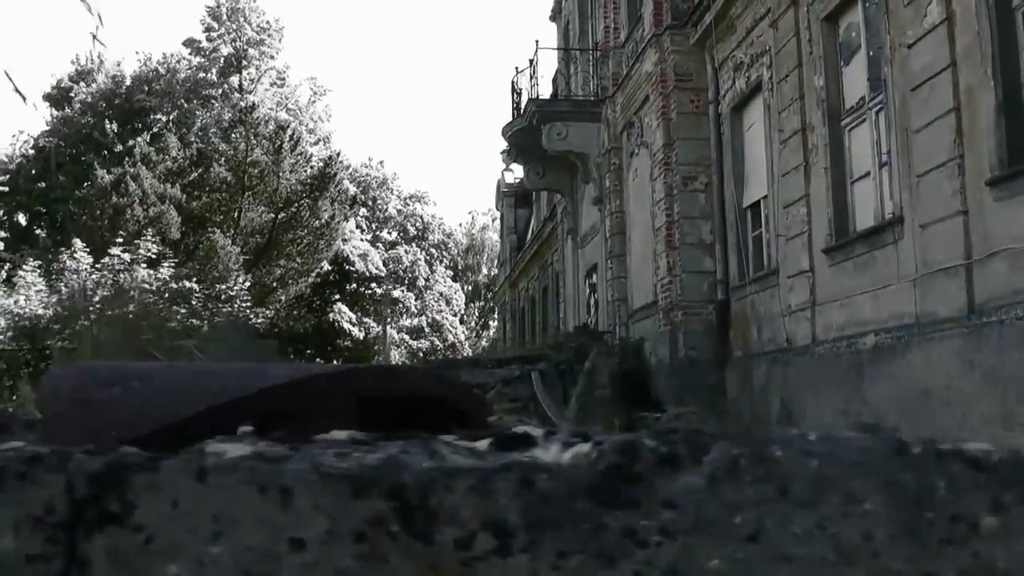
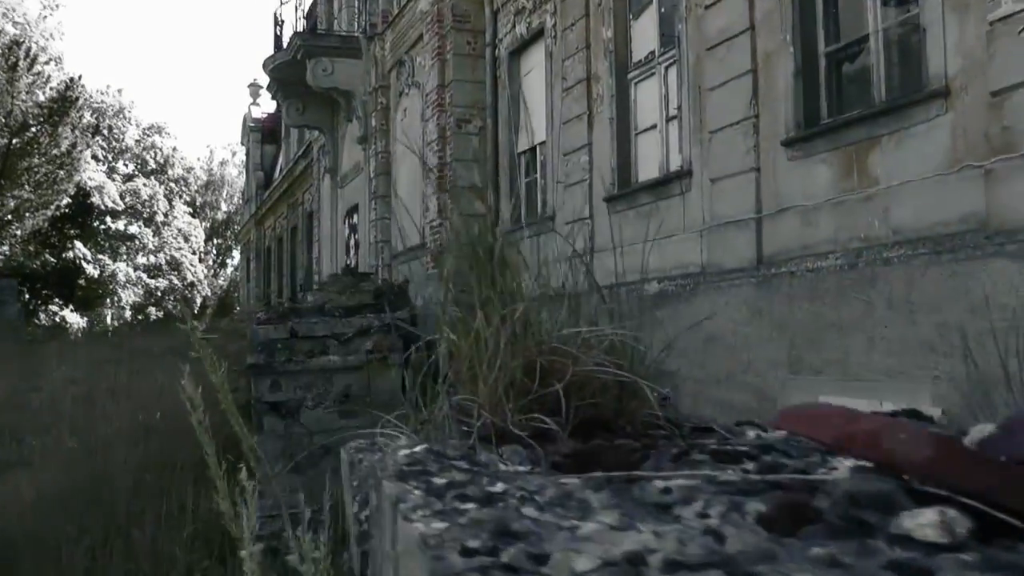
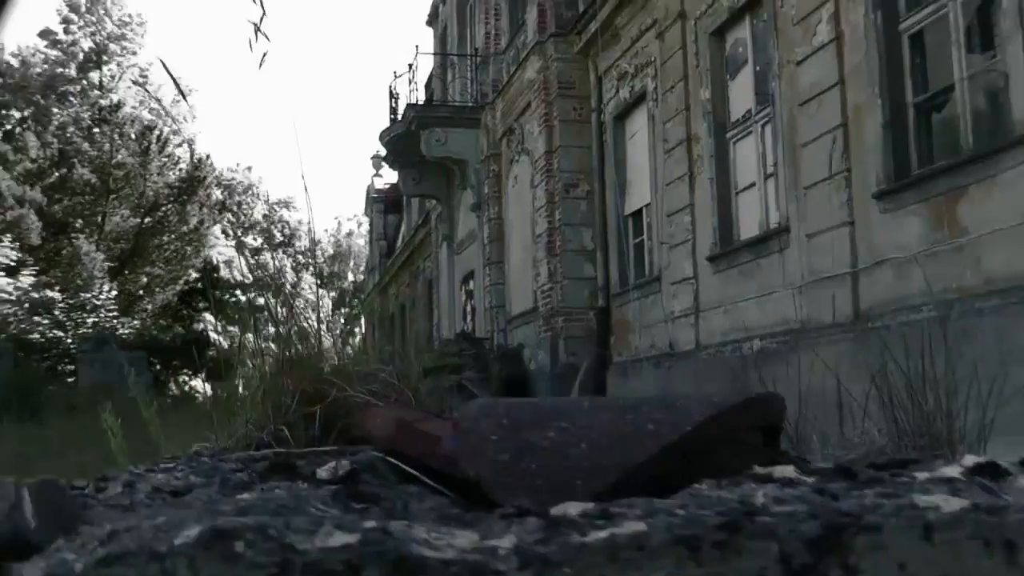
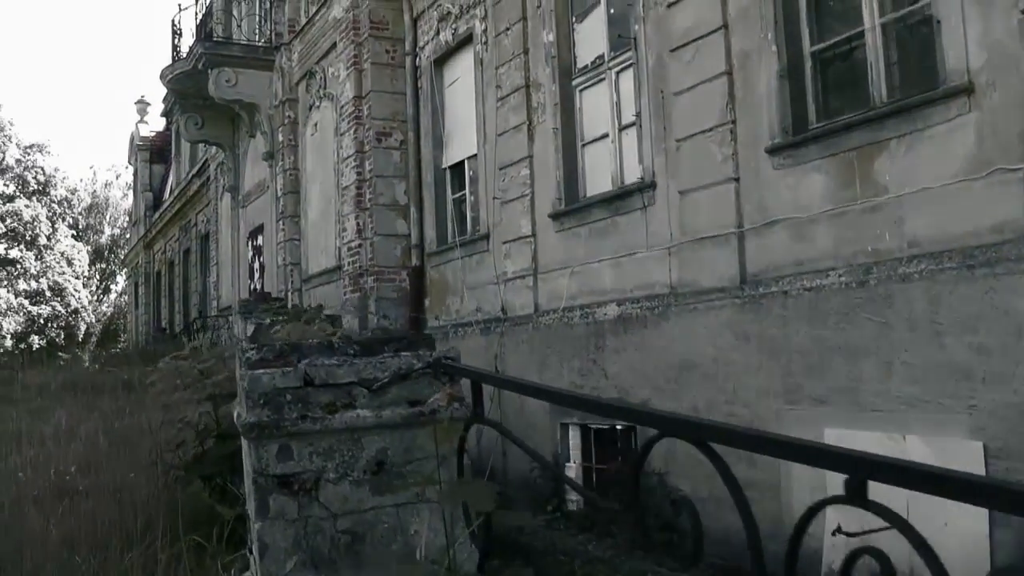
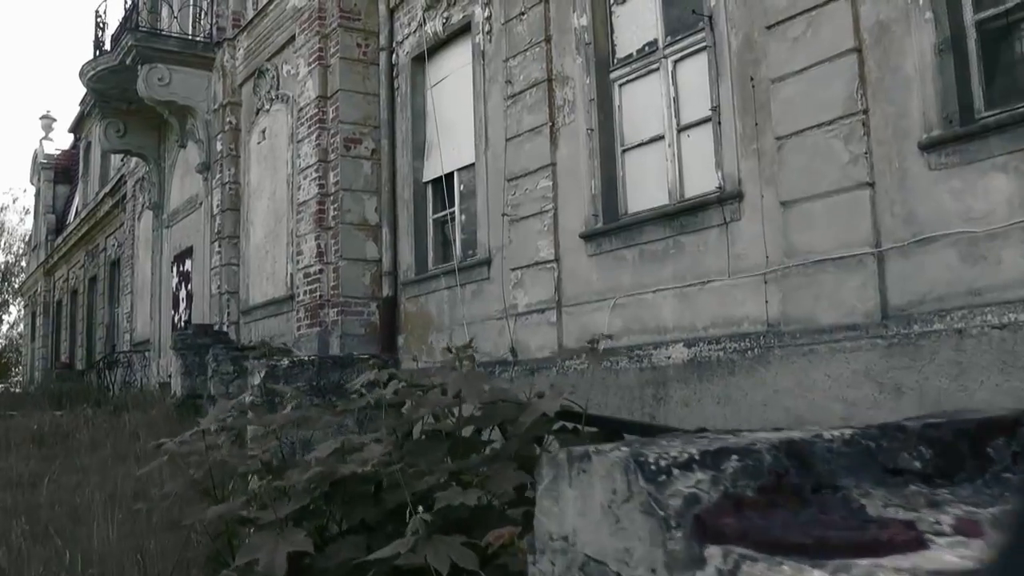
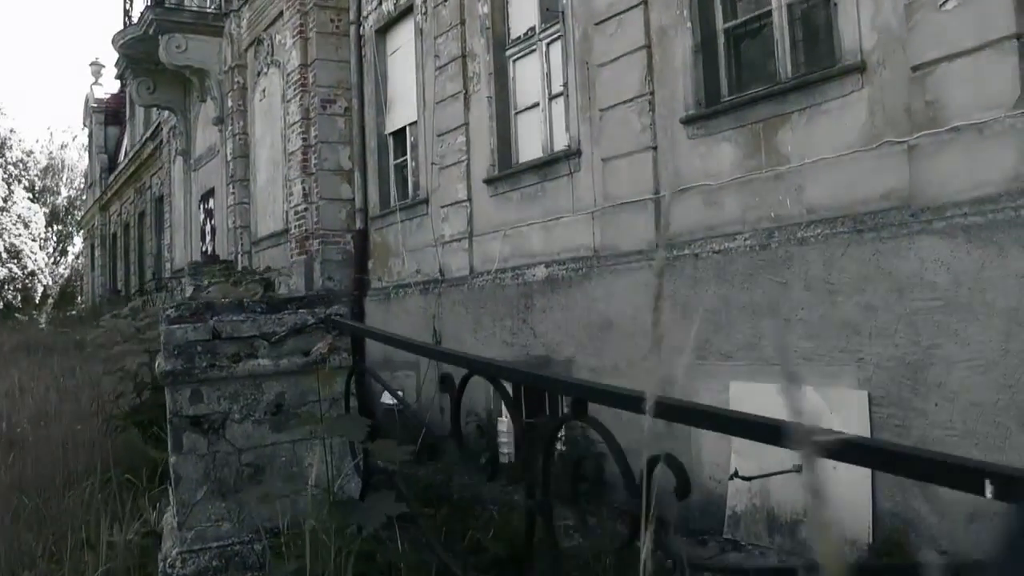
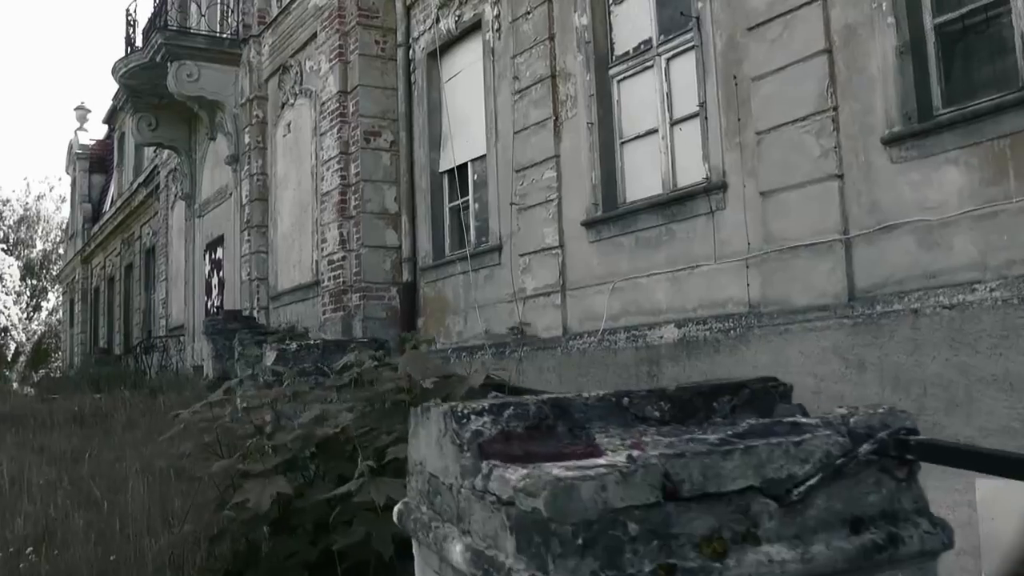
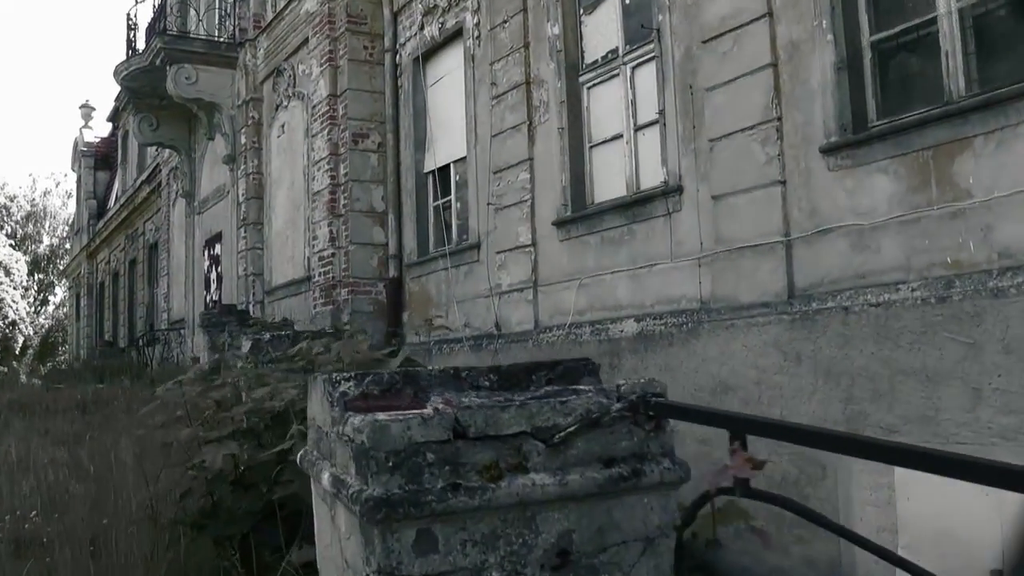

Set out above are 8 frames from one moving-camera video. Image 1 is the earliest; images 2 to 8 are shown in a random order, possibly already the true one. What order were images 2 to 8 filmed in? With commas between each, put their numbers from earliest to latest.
3, 2, 6, 4, 8, 7, 5
